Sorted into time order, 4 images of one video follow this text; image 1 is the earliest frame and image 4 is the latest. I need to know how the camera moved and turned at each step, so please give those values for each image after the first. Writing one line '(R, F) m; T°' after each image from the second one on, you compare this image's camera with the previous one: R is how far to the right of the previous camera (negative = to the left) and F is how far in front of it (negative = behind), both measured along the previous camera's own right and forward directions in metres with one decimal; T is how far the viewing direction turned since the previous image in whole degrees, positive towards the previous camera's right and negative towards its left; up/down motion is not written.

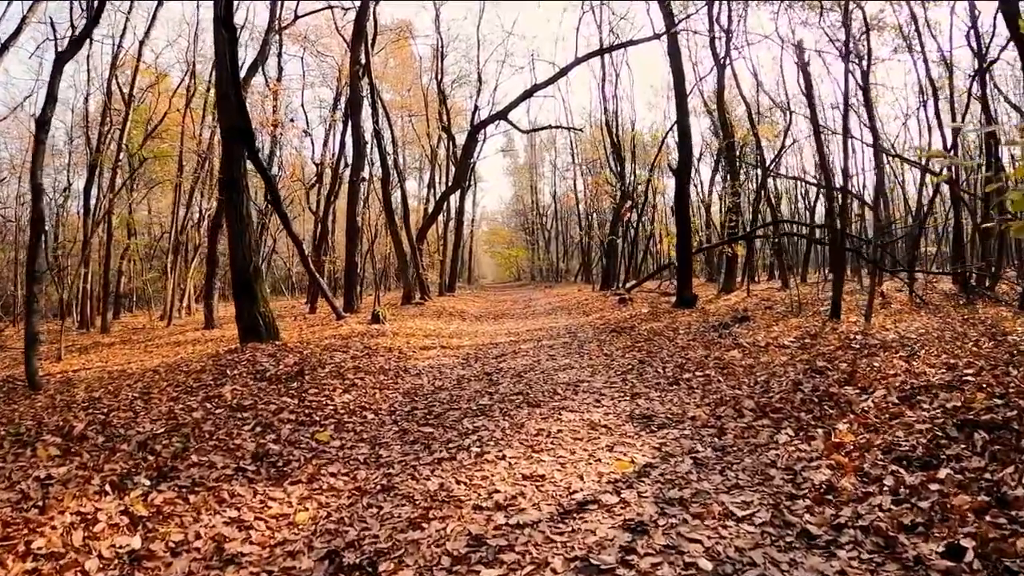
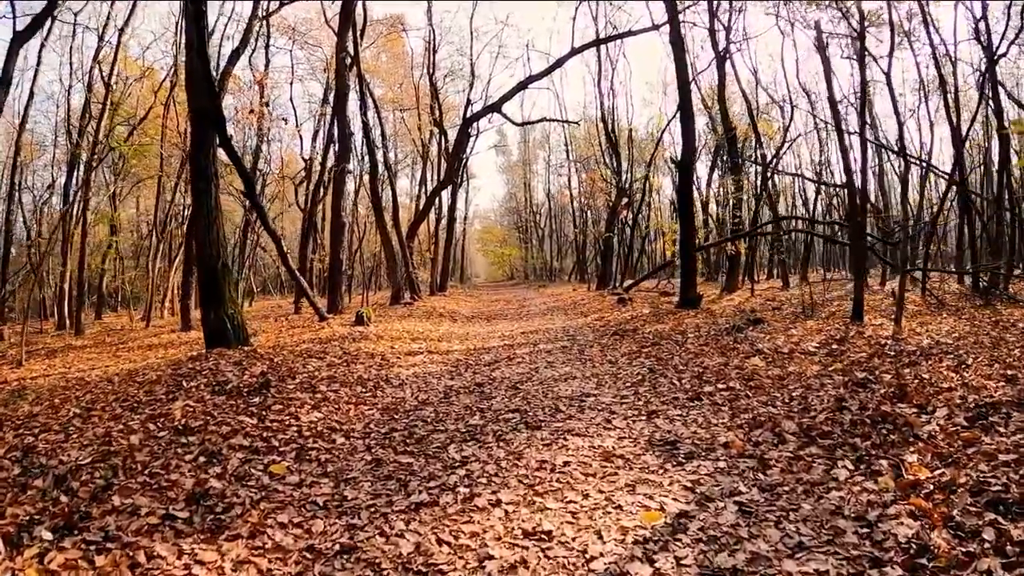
(0.0, +1.2) m; +1°
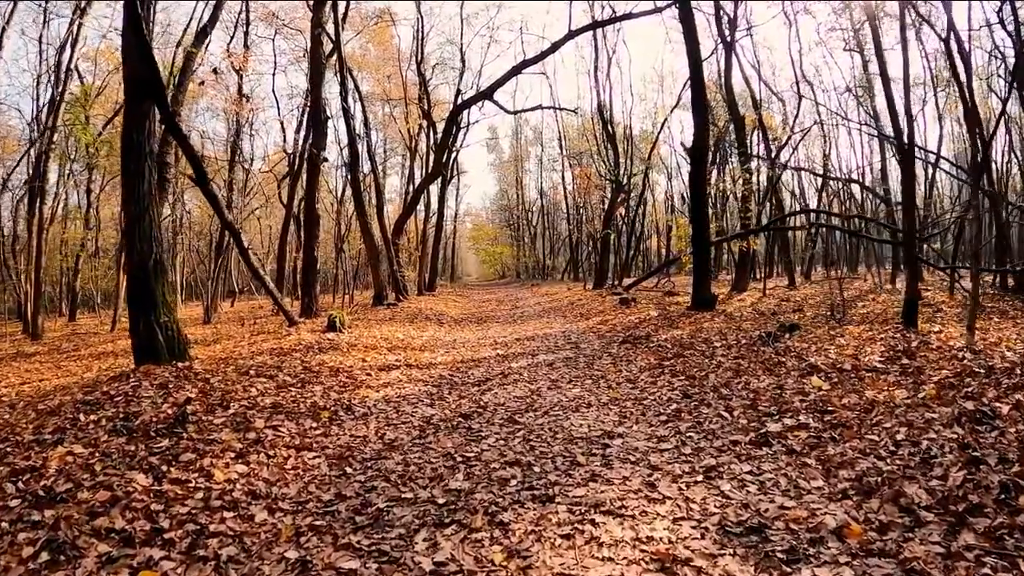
(-0.1, +2.0) m; +1°
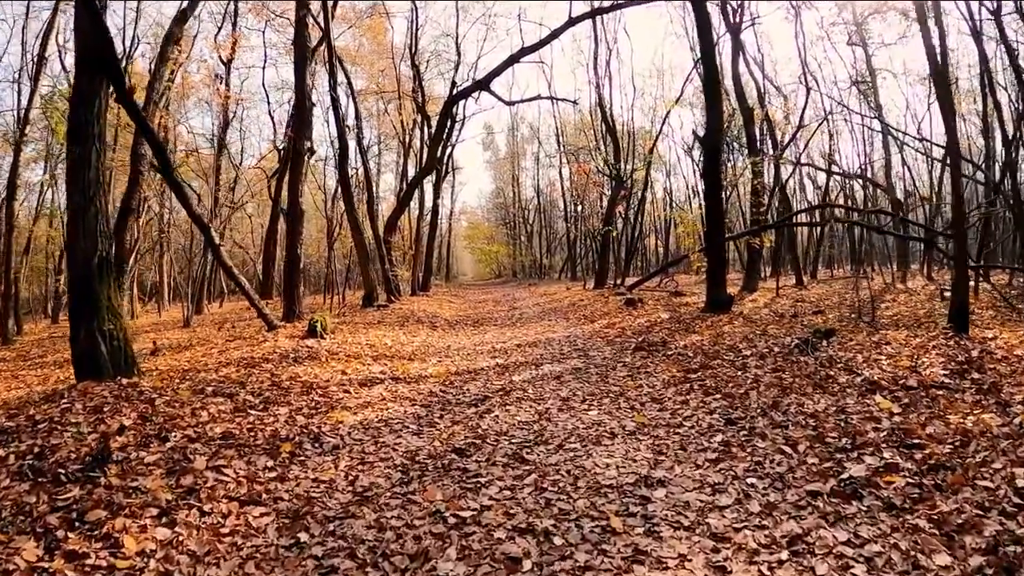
(-0.1, +1.3) m; 0°
